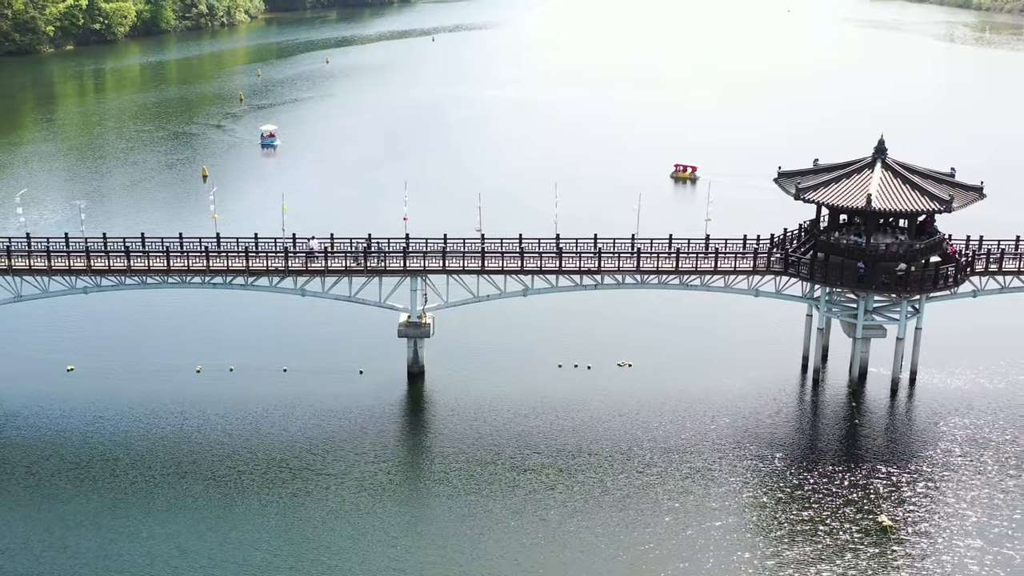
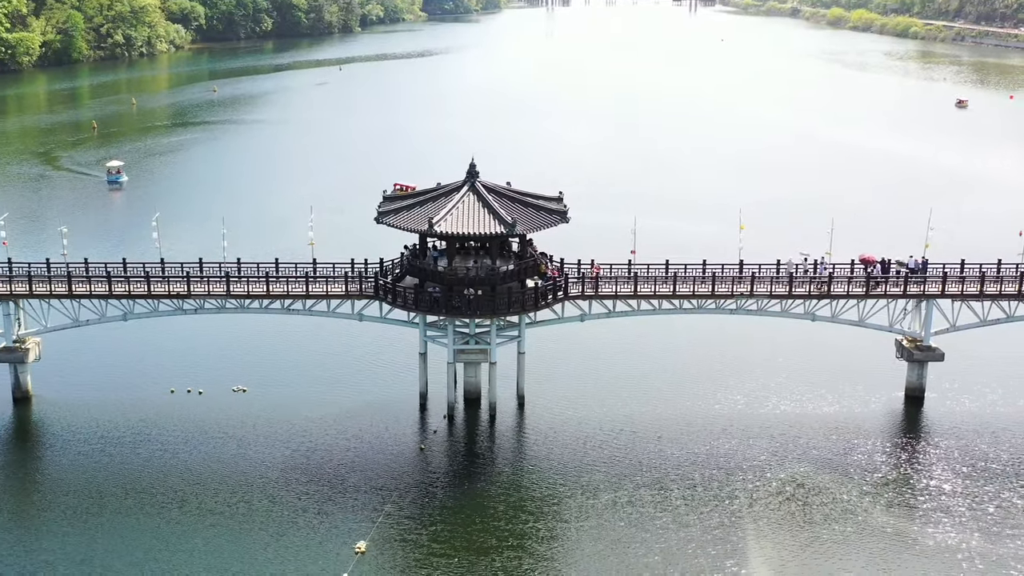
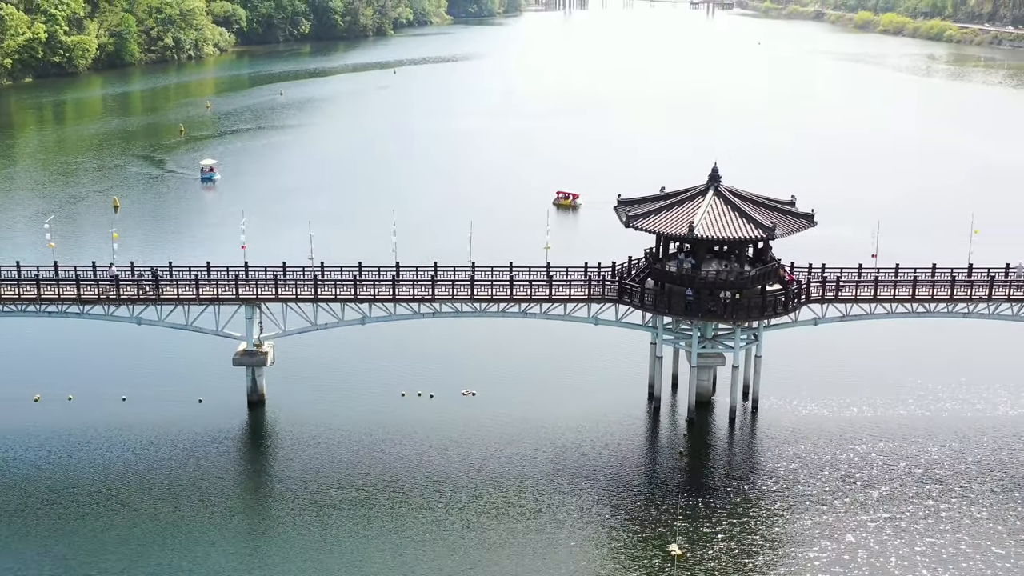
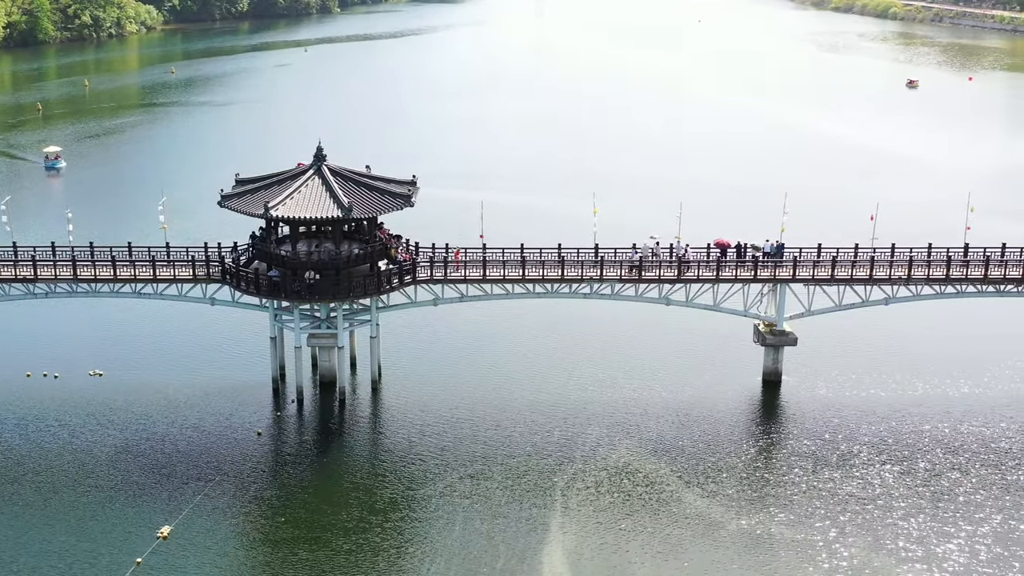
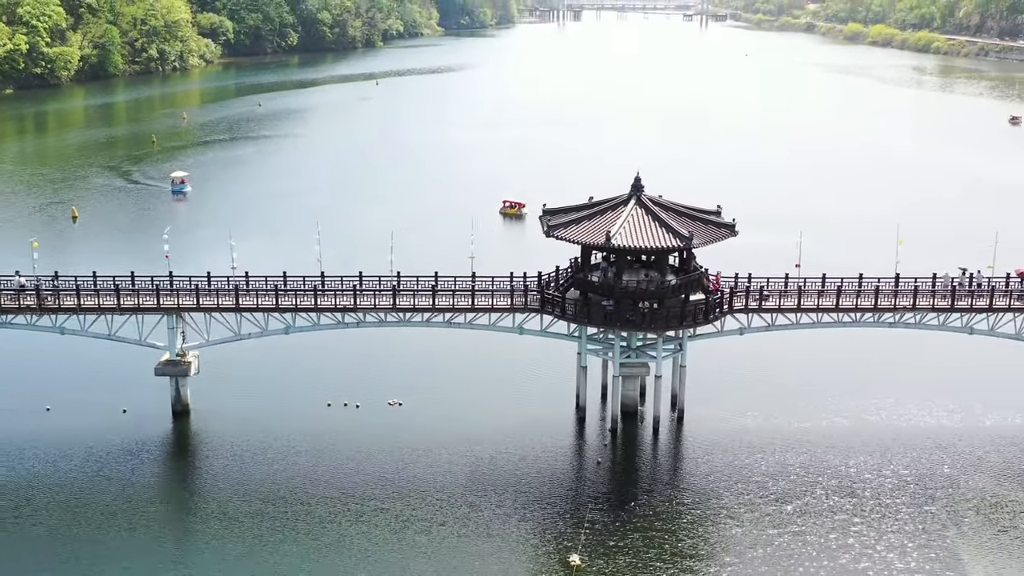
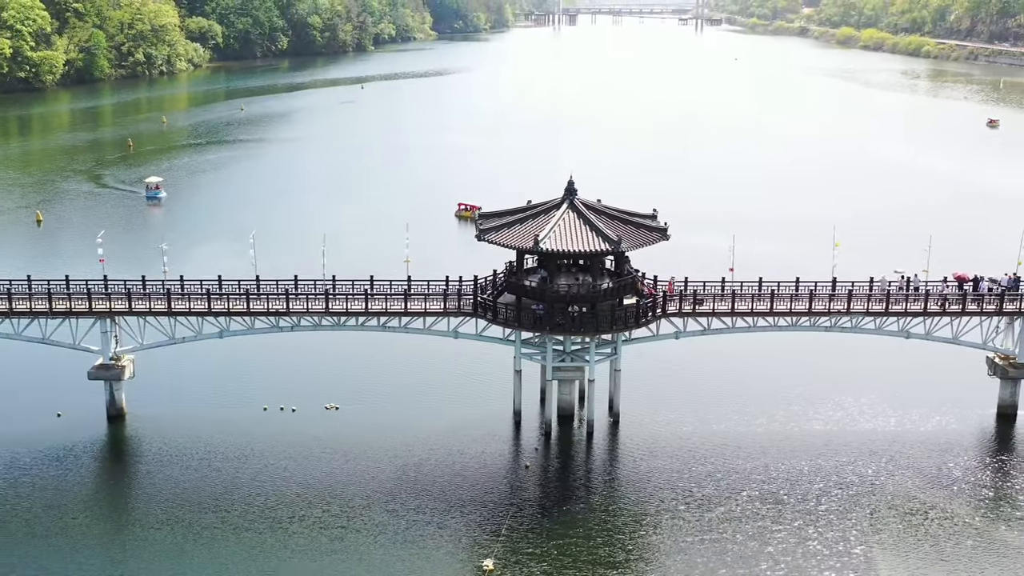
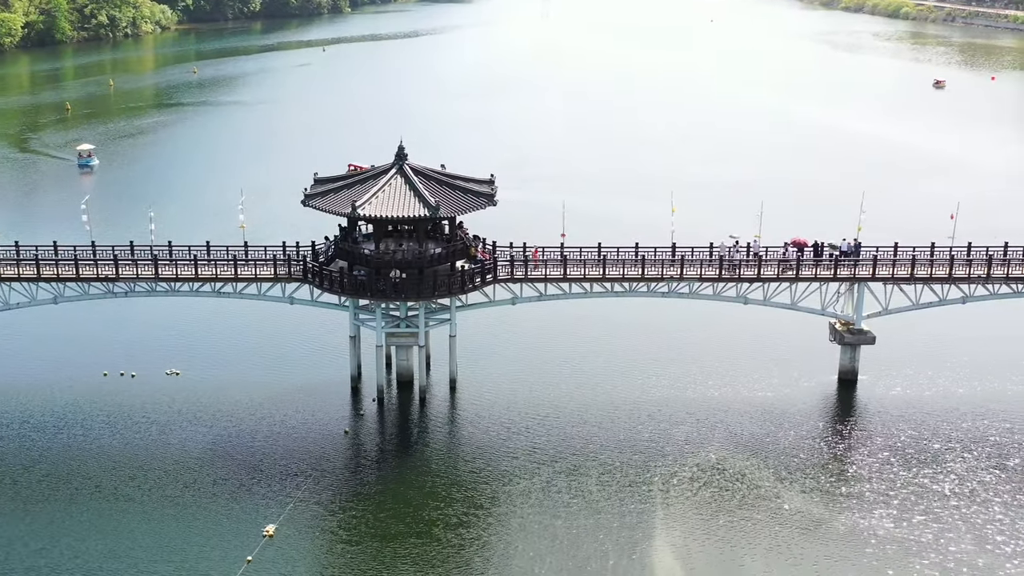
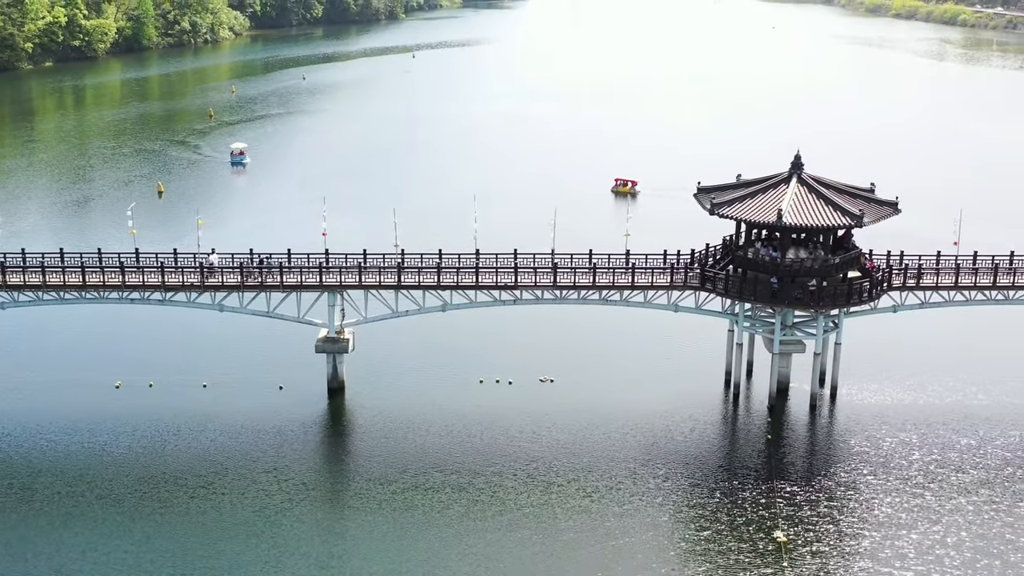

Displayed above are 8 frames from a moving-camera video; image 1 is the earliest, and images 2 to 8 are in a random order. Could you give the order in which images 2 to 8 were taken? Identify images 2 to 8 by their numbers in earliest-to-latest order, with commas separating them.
8, 3, 5, 6, 2, 7, 4
